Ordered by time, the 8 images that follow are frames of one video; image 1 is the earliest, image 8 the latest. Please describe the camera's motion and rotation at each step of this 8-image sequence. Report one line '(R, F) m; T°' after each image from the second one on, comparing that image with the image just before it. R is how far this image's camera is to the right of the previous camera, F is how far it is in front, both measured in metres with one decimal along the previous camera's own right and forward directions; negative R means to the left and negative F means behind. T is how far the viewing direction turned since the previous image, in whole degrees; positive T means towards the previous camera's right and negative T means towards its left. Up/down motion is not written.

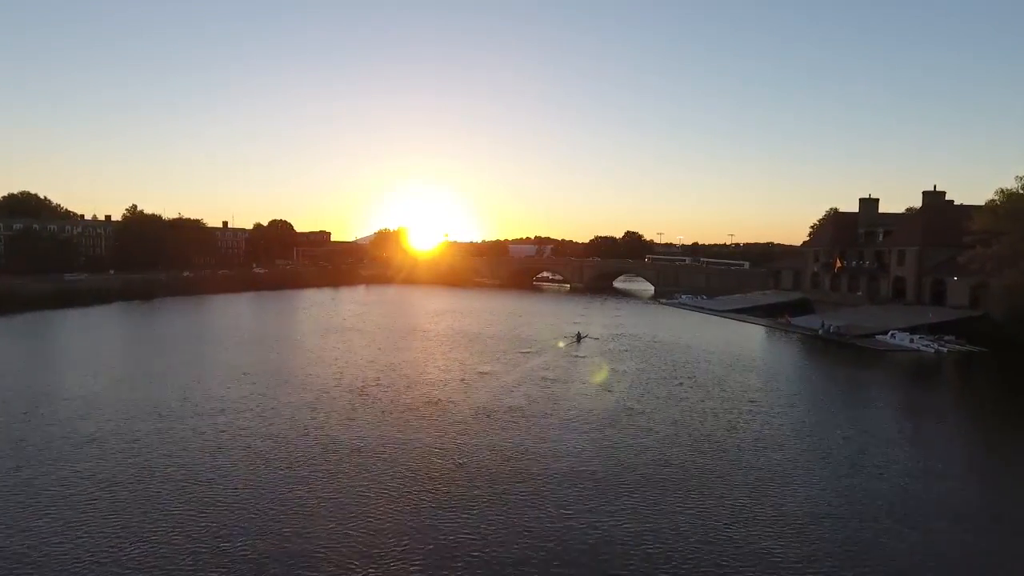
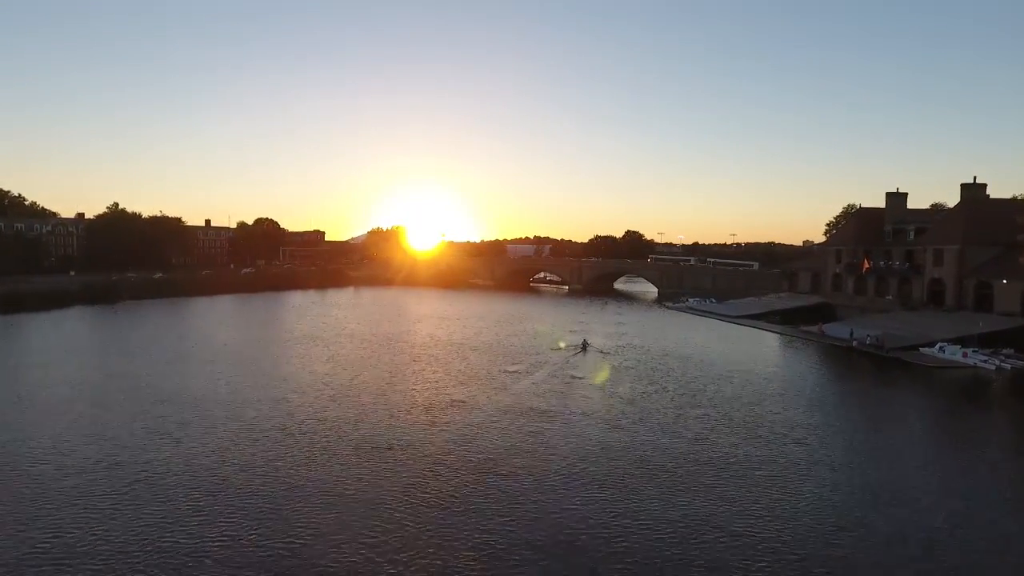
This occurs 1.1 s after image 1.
(+0.8, +6.8) m; 0°
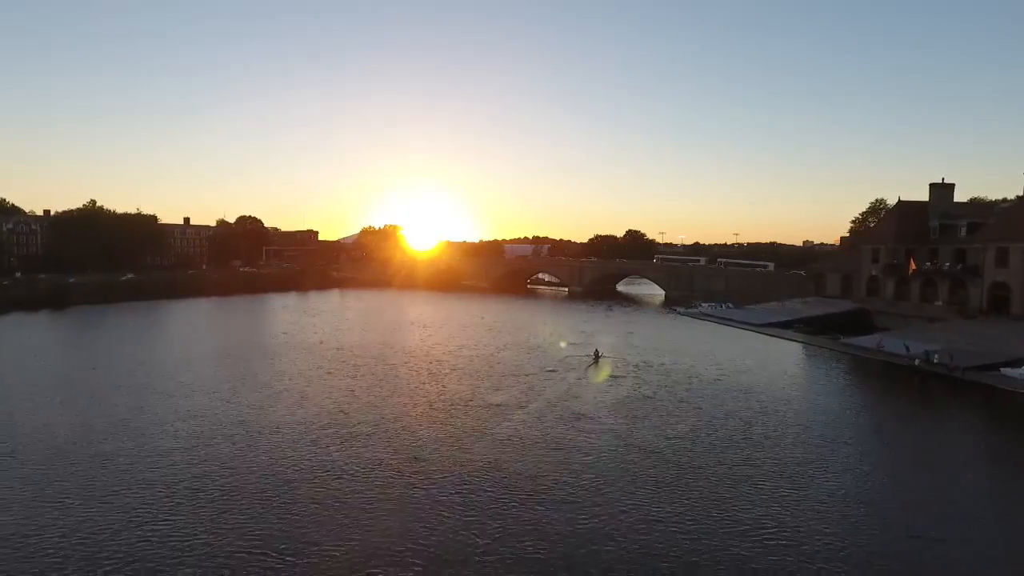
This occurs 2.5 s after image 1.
(+0.6, +8.1) m; 0°
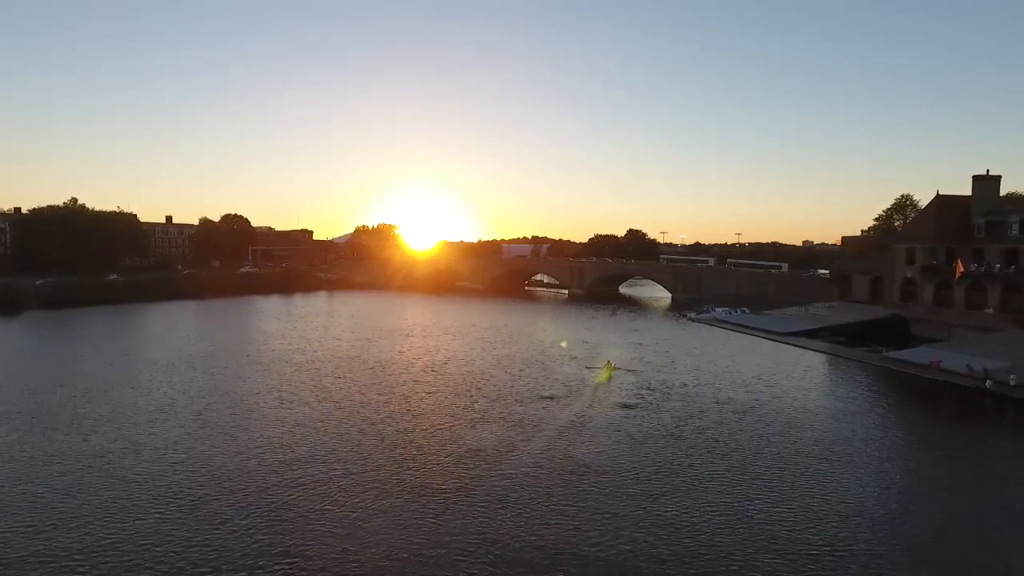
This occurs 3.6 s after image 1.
(+0.4, +6.2) m; 0°
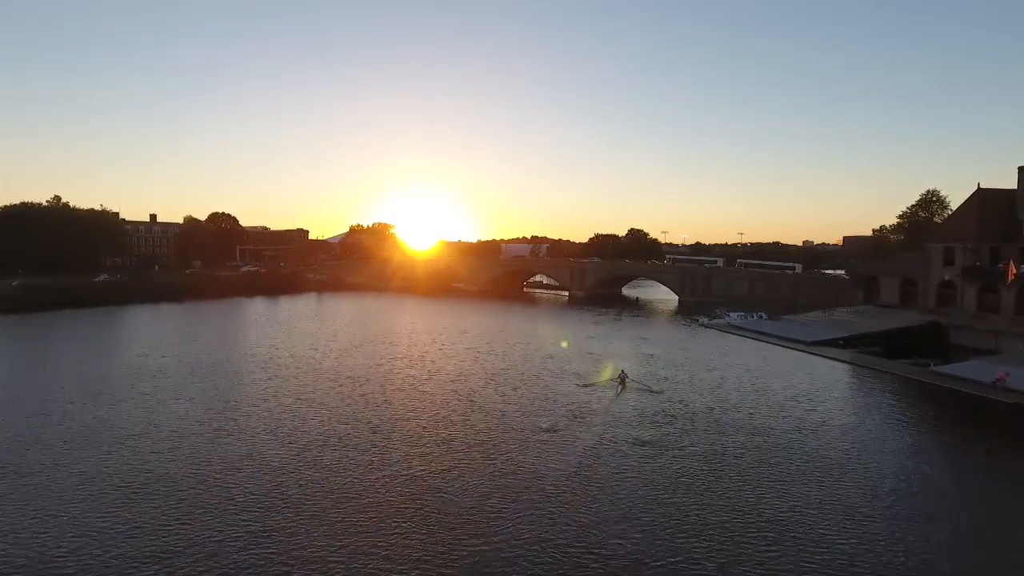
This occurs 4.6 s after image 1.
(+0.3, +5.2) m; 0°
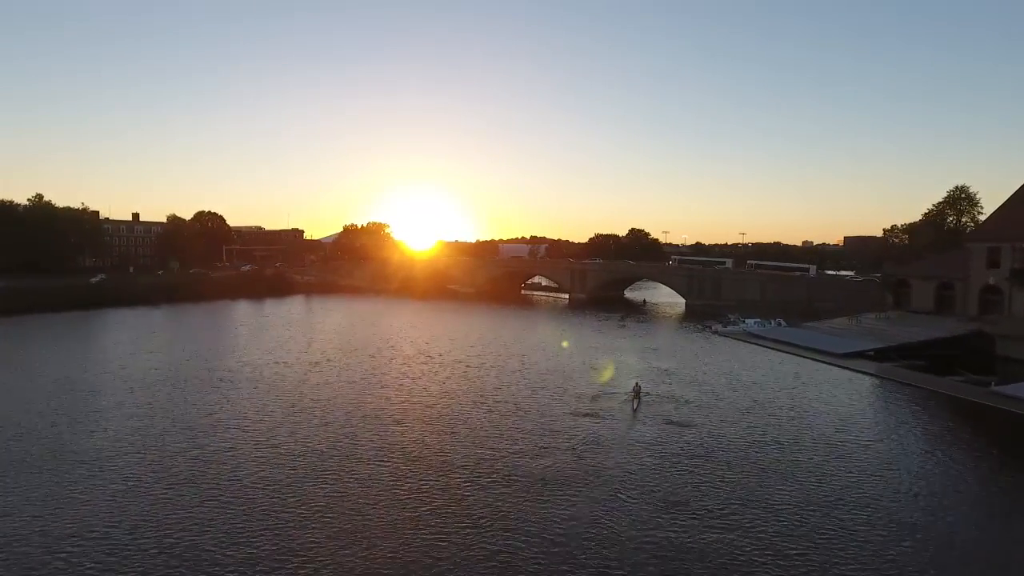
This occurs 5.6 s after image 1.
(+0.3, +5.1) m; 0°
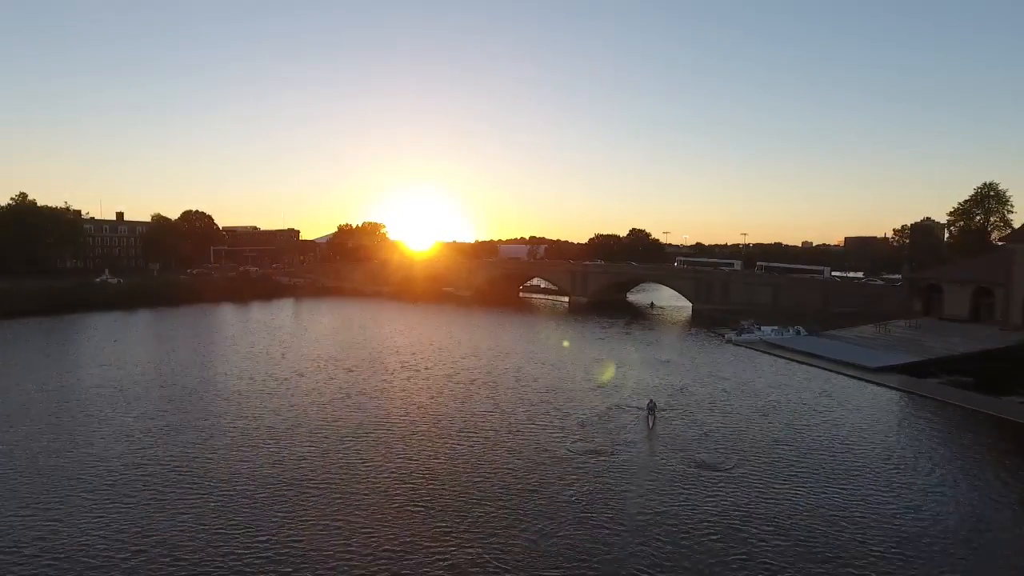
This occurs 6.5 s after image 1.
(+0.3, +4.4) m; 0°
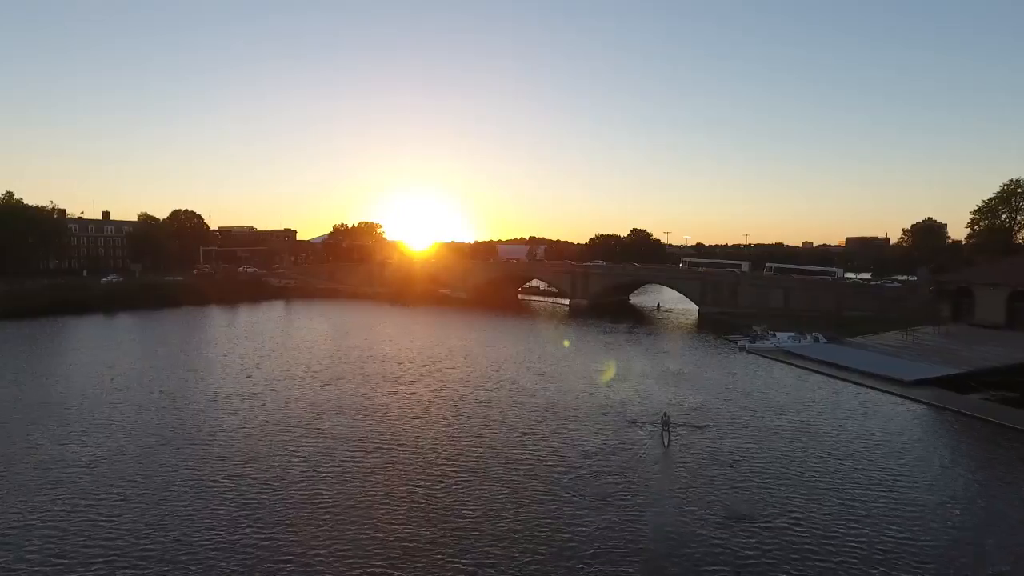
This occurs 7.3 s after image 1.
(+0.2, +3.5) m; 0°
